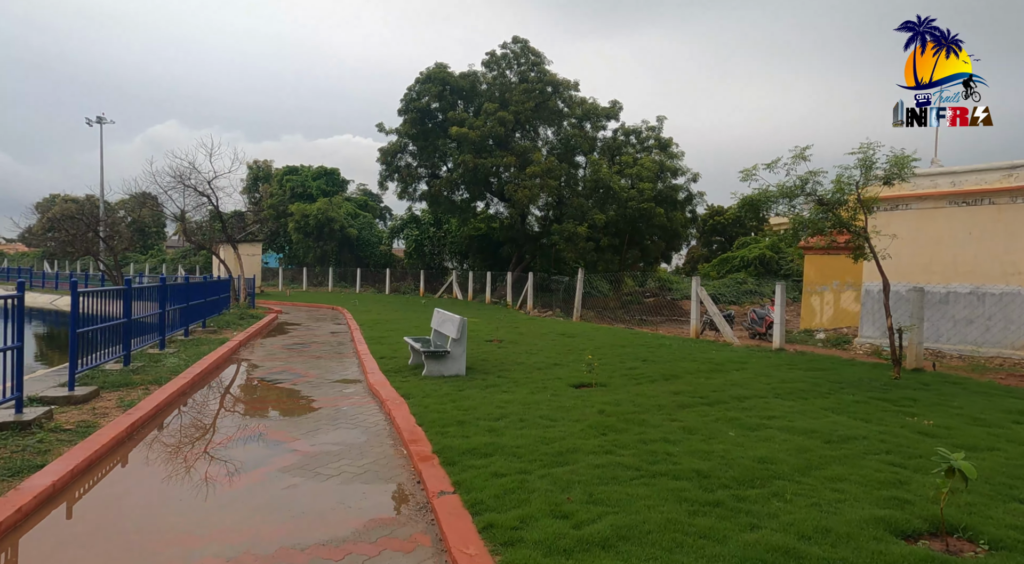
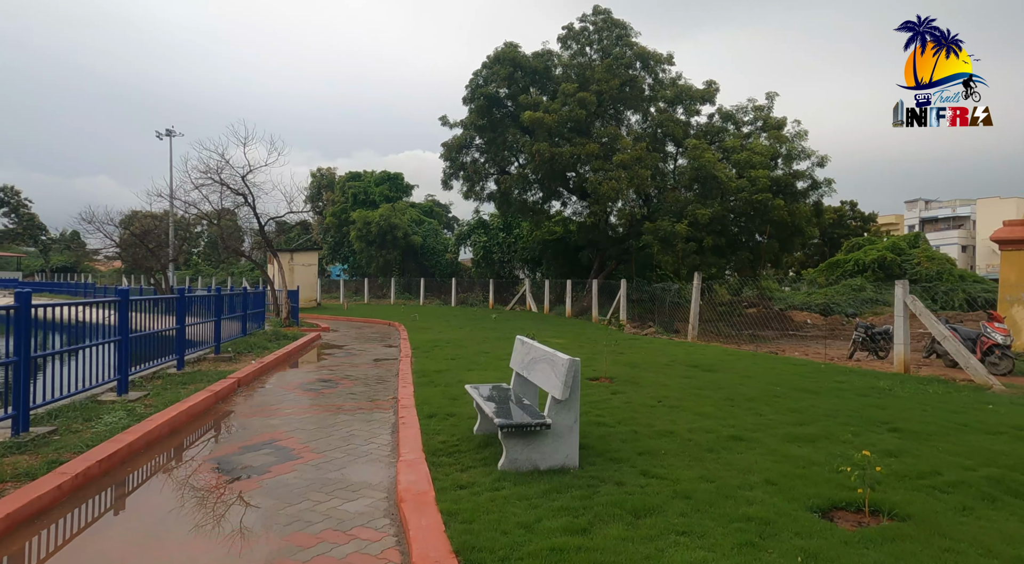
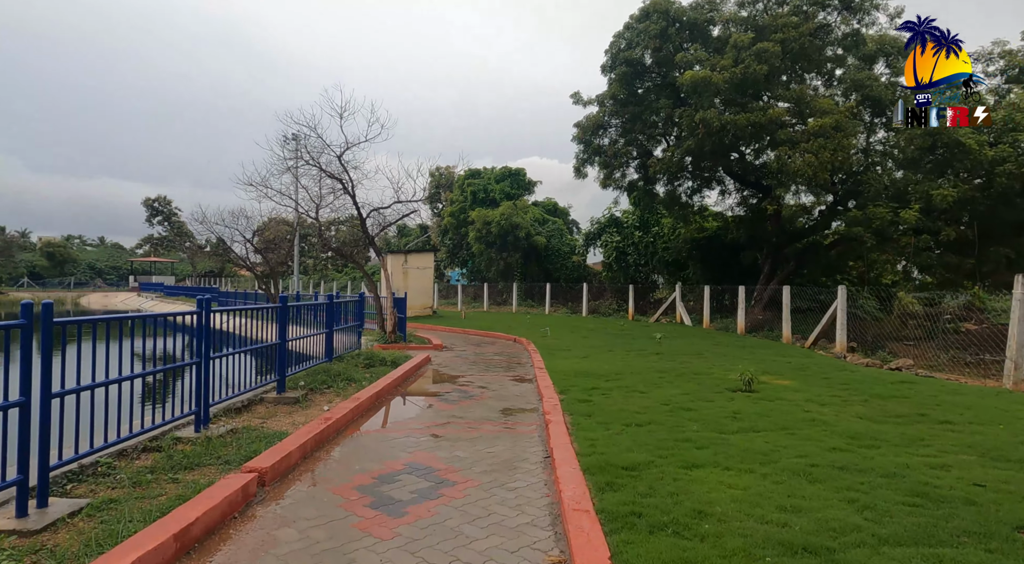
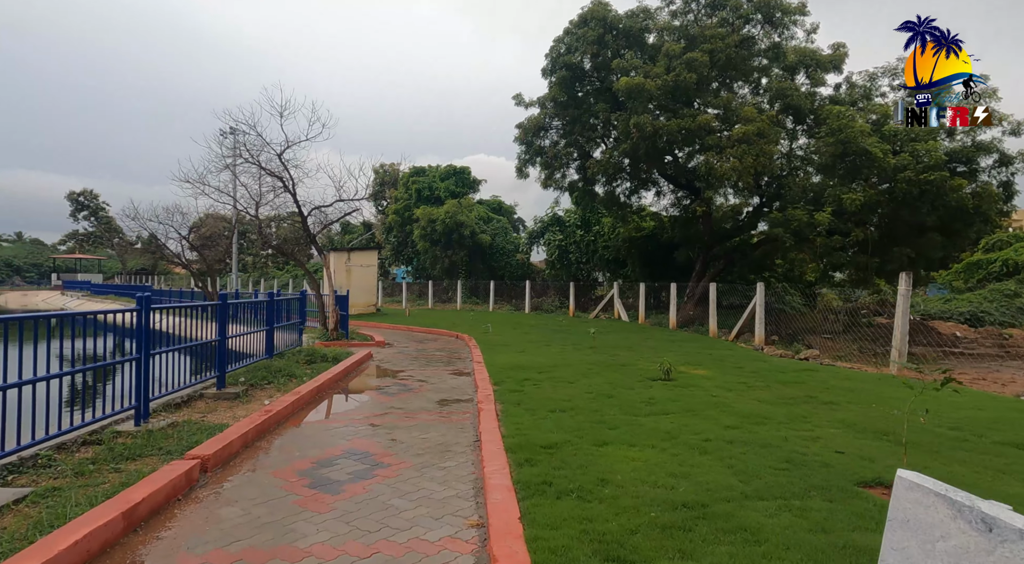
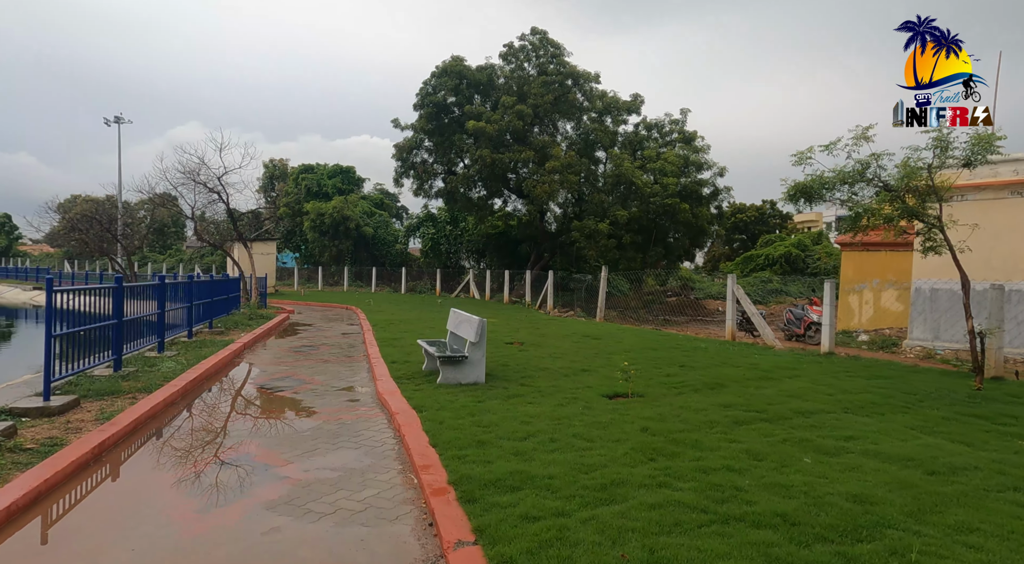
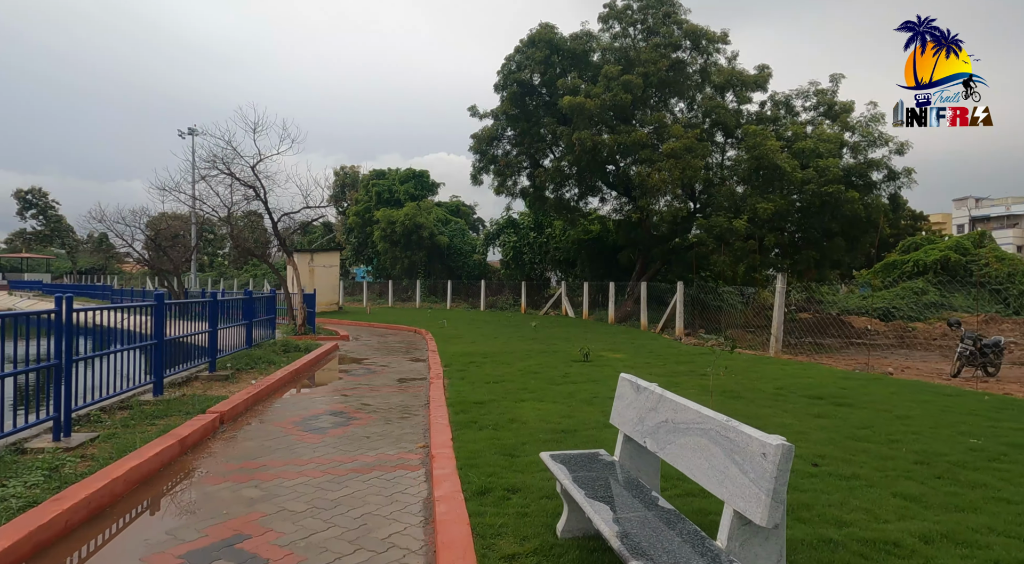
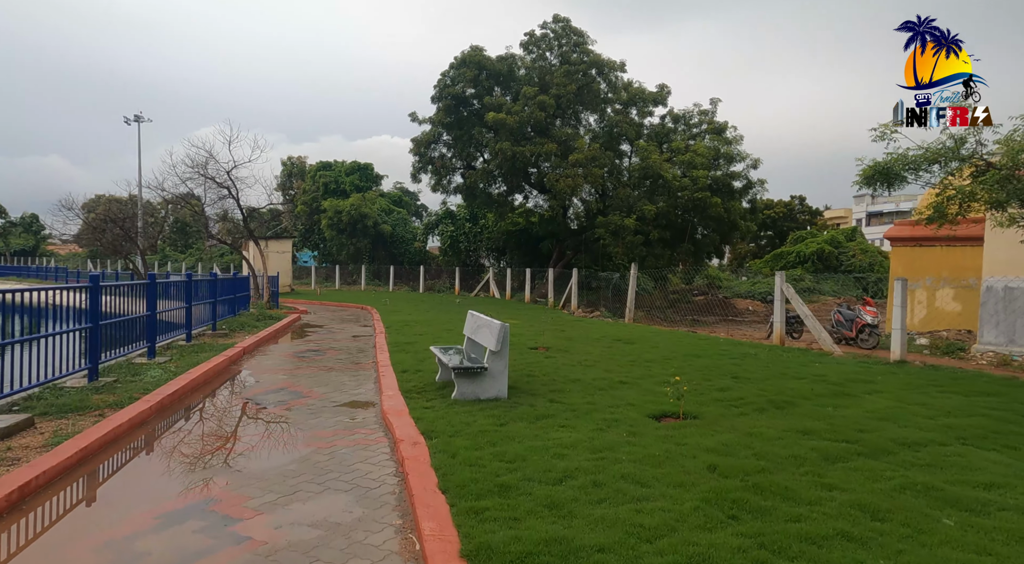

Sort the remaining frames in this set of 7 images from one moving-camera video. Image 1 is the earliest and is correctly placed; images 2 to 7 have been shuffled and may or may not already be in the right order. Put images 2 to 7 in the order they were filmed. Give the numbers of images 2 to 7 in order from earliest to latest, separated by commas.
5, 7, 2, 6, 4, 3
